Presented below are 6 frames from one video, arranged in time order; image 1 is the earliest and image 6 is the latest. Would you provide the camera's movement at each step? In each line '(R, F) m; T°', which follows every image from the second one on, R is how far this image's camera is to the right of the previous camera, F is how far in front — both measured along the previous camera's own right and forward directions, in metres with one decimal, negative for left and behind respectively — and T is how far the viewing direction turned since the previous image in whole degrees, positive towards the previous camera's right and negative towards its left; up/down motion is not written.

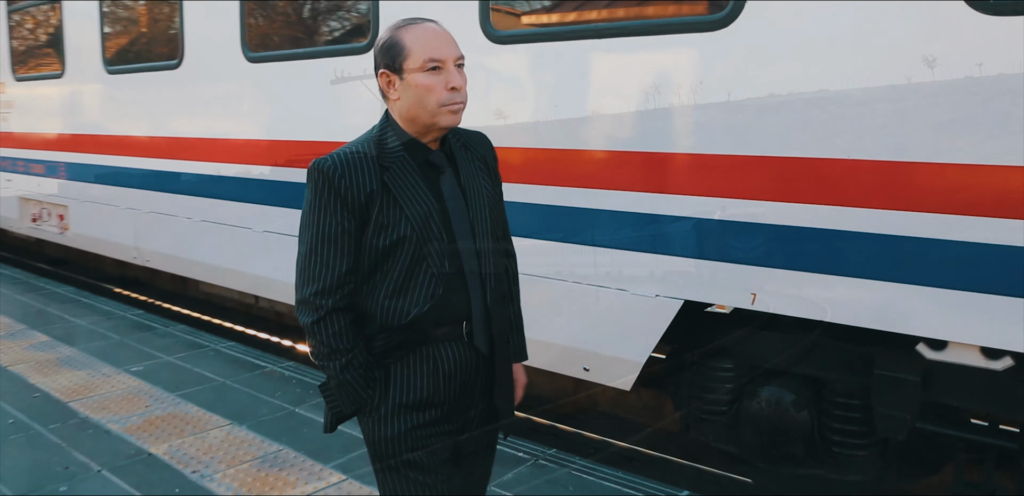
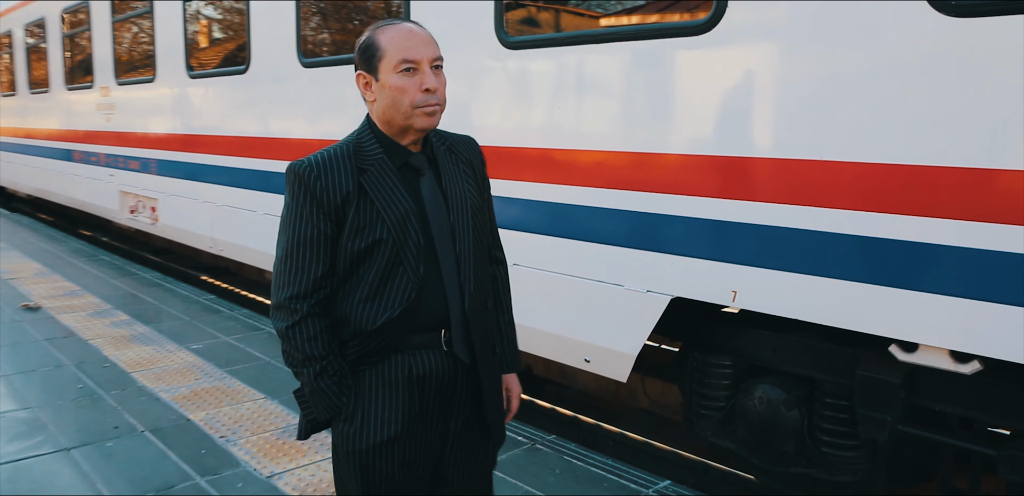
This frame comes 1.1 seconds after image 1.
(+0.4, -0.2) m; -7°
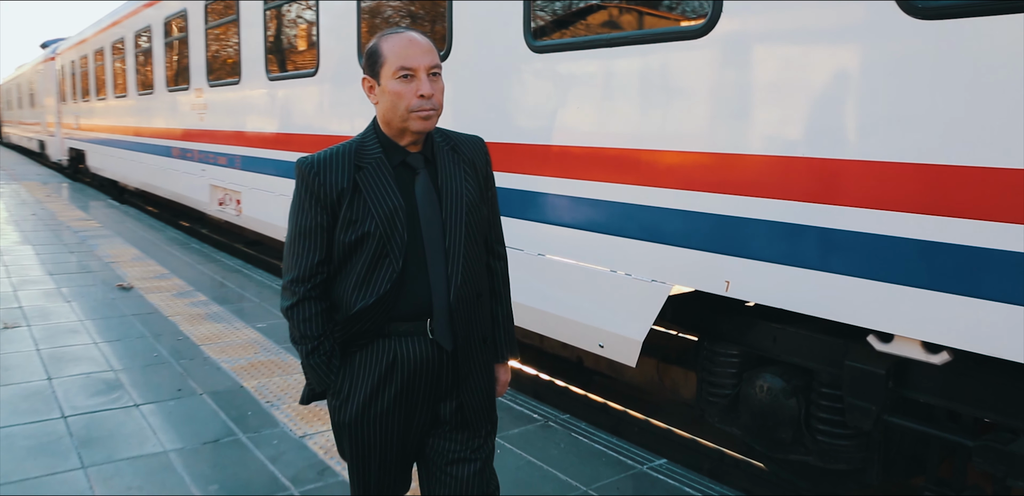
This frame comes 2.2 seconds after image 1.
(+0.3, -0.2) m; -7°
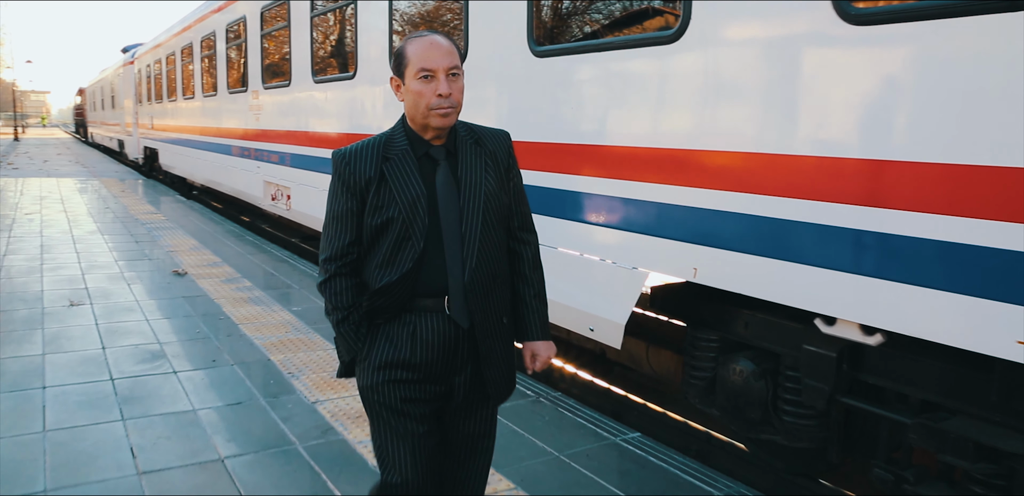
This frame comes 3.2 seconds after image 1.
(+0.3, -0.3) m; -5°
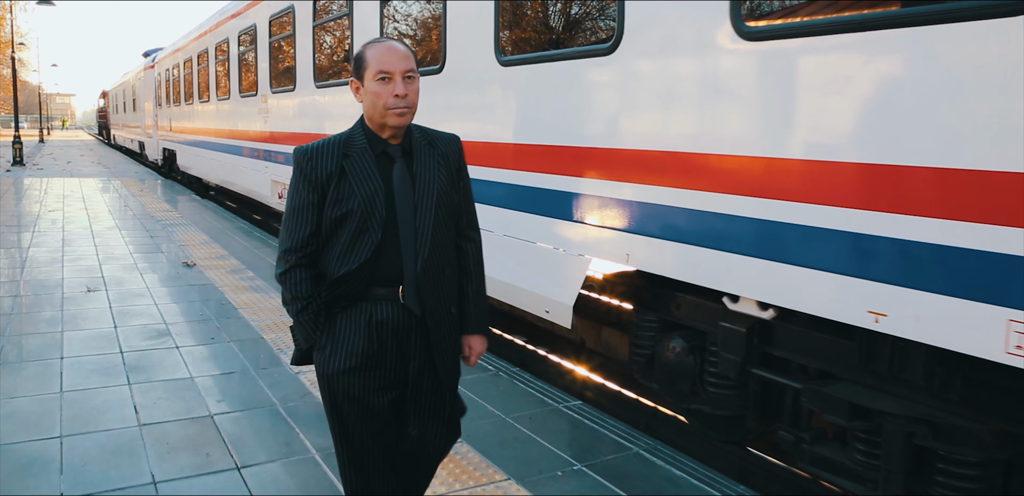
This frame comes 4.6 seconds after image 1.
(+0.3, -0.5) m; -1°
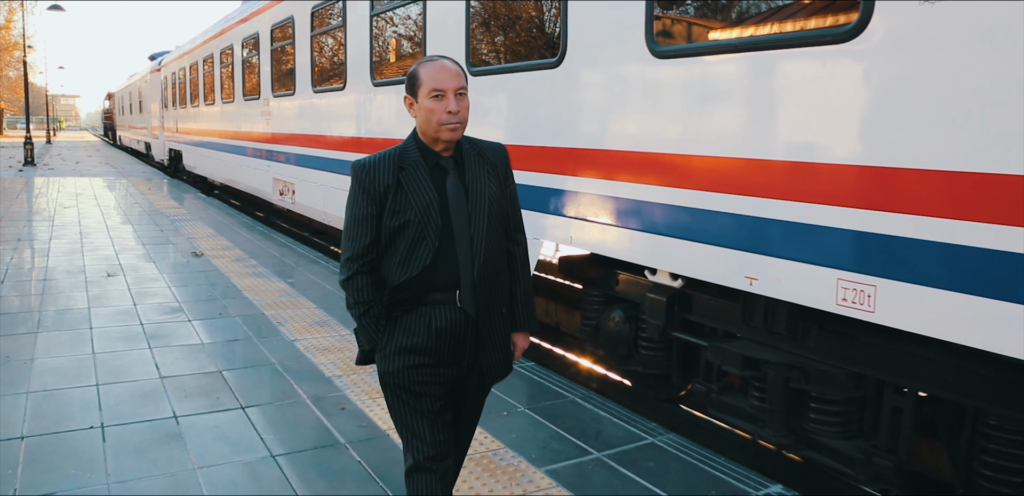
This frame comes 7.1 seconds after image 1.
(+0.2, -0.7) m; 0°
